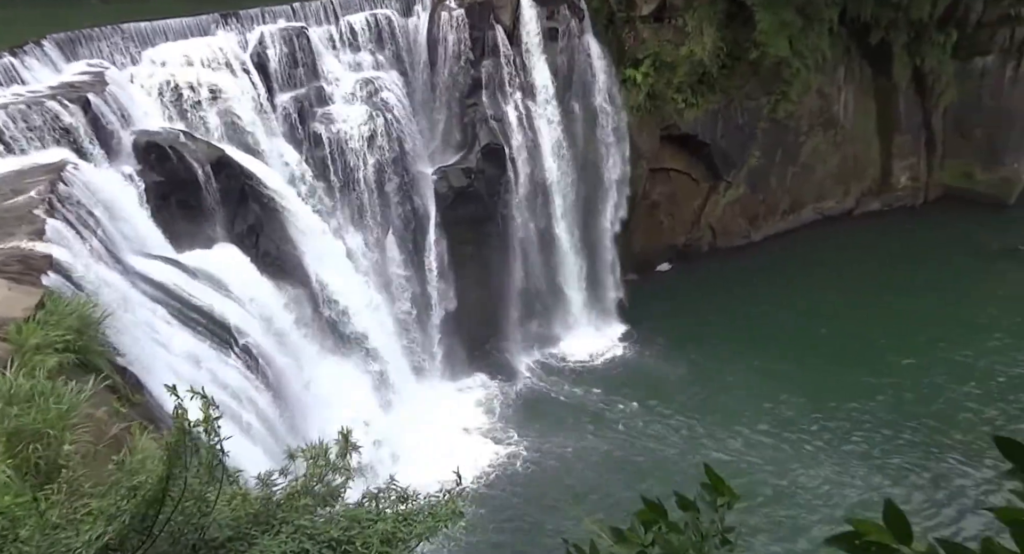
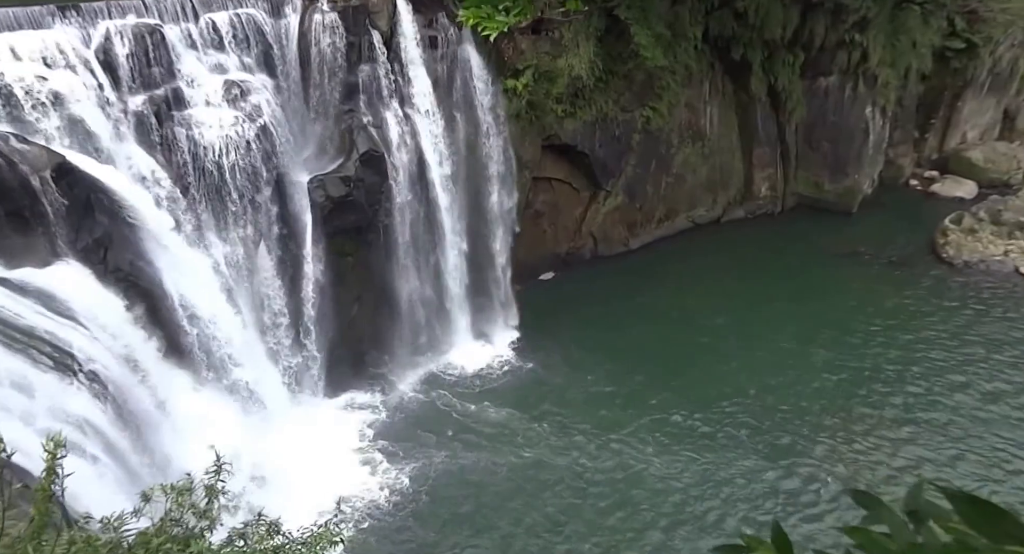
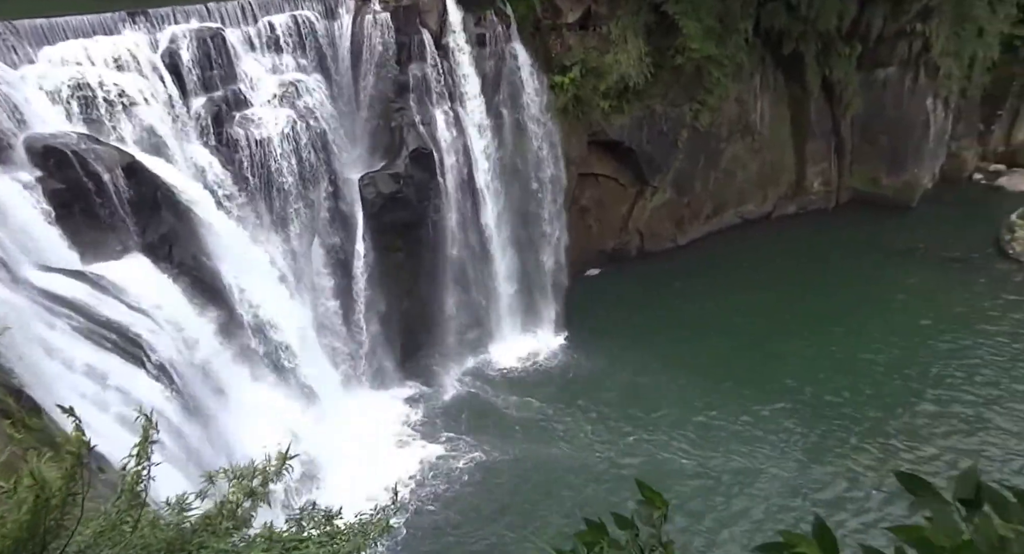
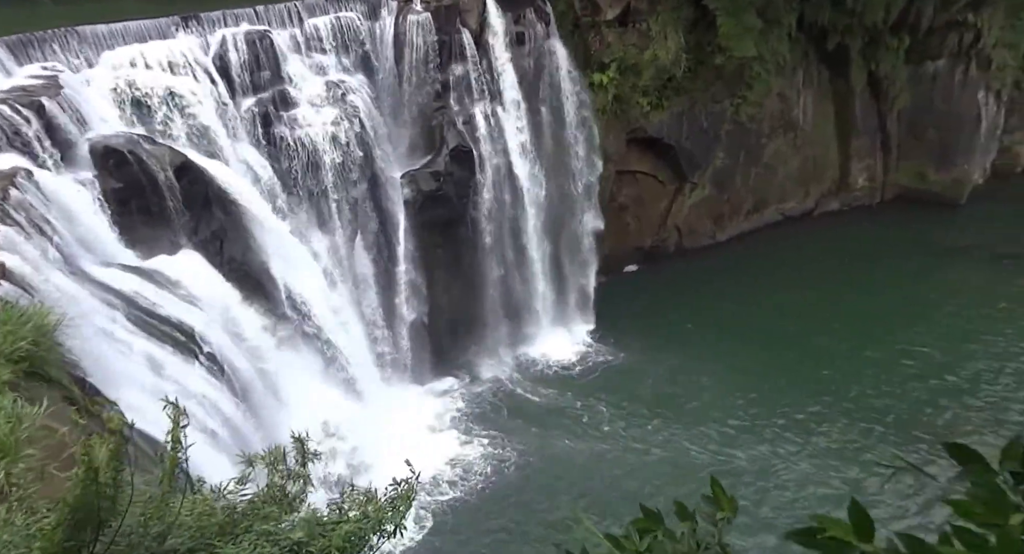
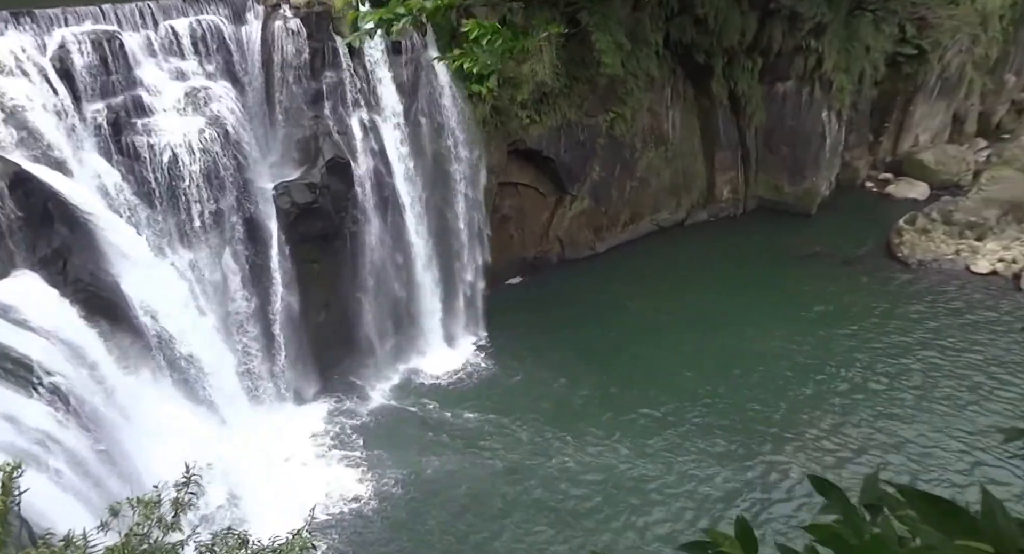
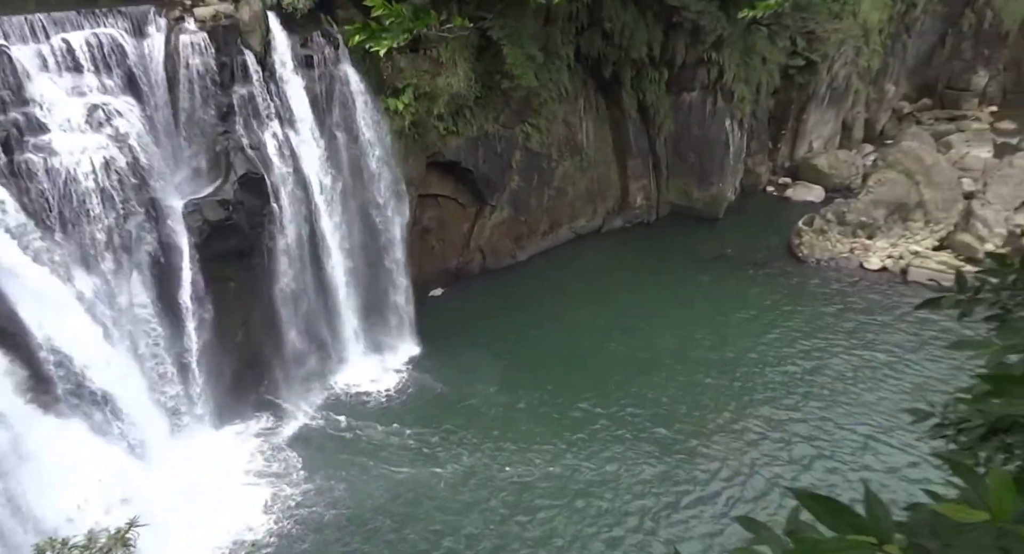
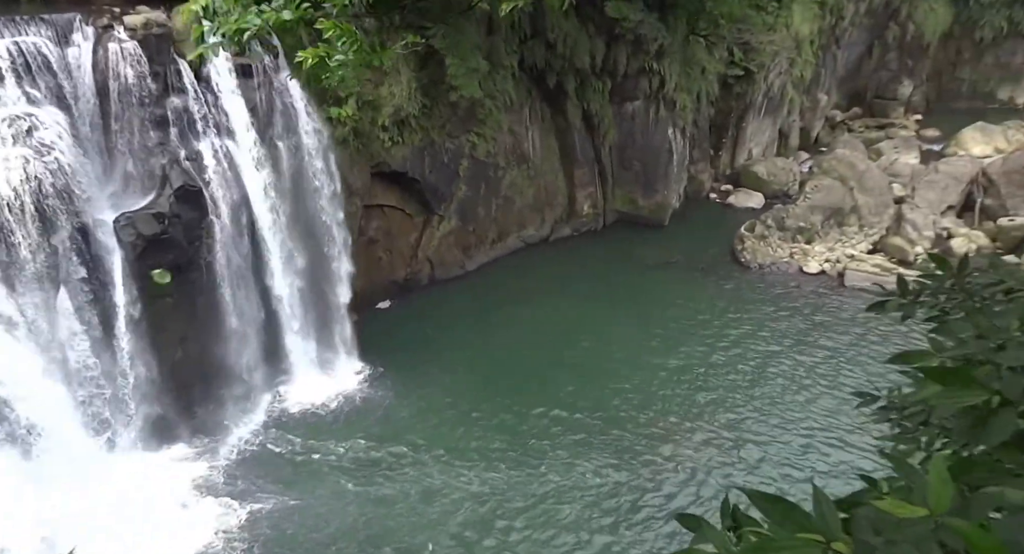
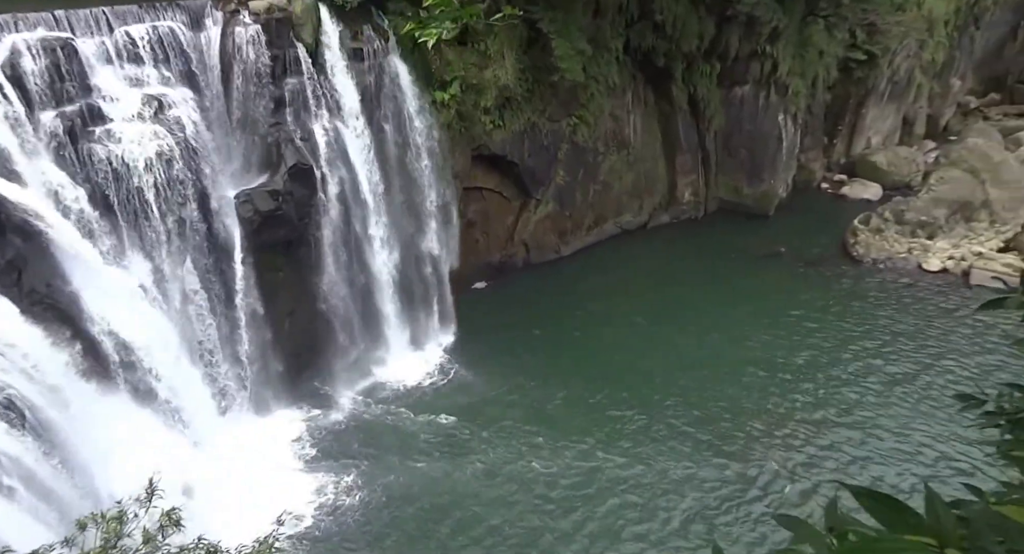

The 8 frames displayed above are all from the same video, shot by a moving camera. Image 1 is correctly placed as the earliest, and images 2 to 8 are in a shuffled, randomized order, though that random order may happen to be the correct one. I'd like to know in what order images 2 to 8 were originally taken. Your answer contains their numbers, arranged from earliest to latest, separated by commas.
4, 3, 2, 5, 8, 6, 7
